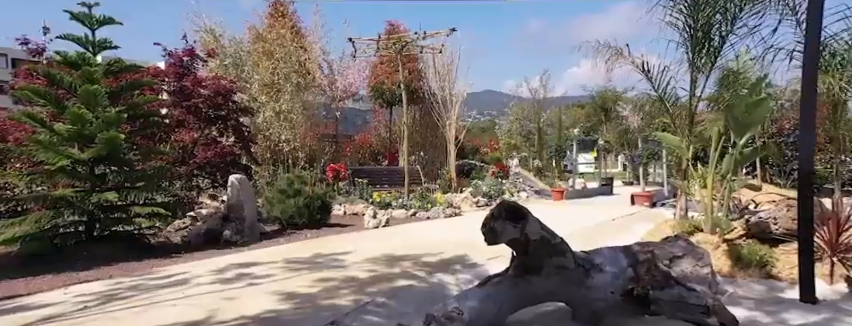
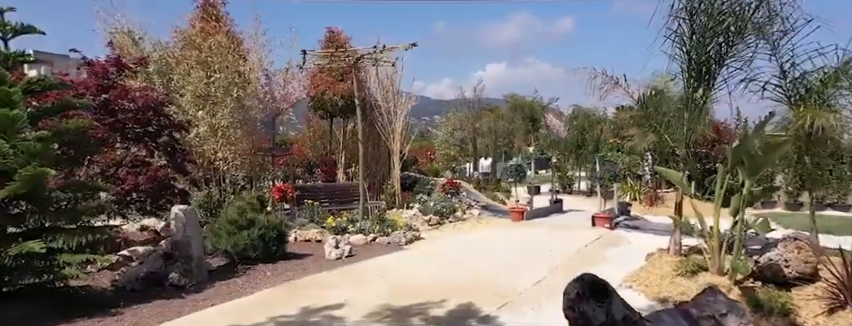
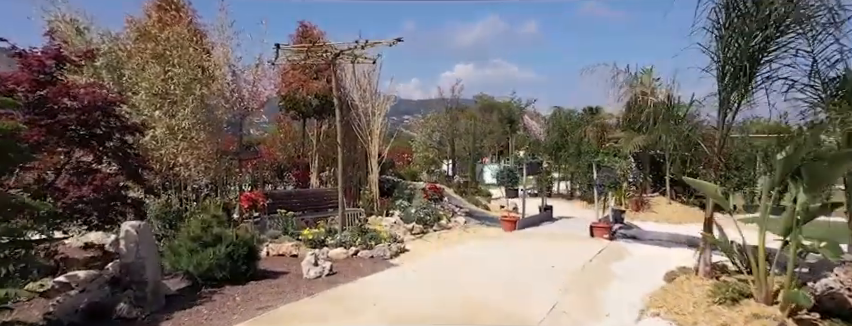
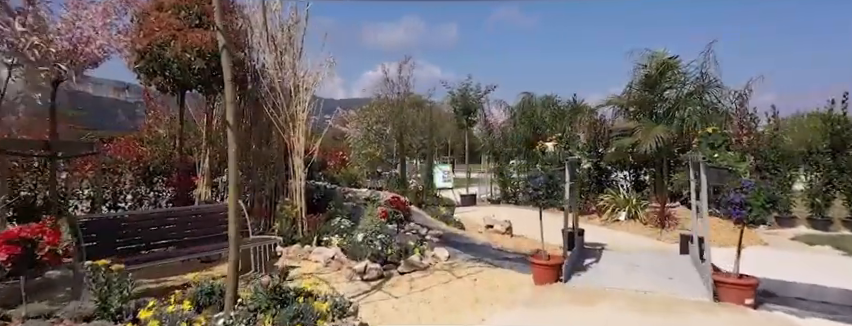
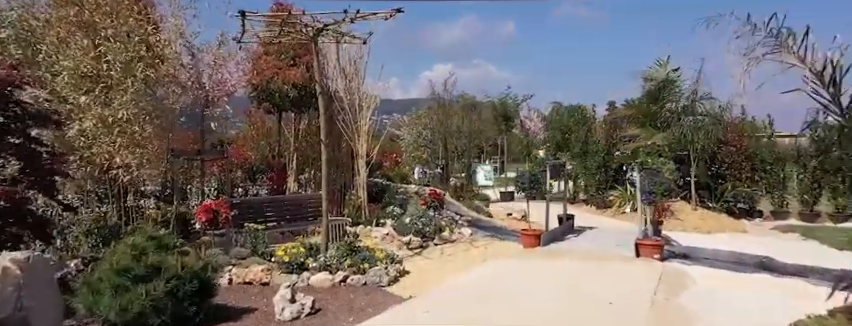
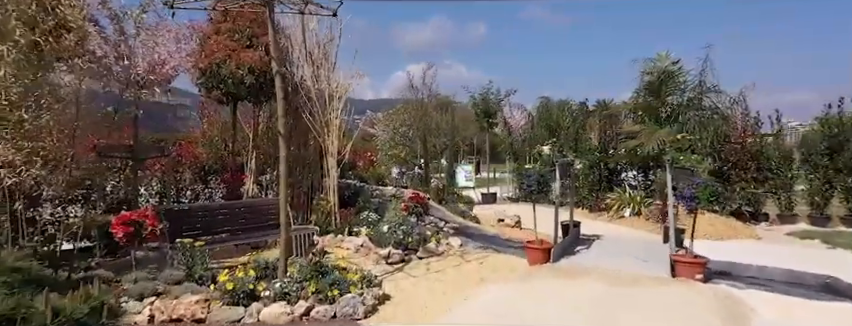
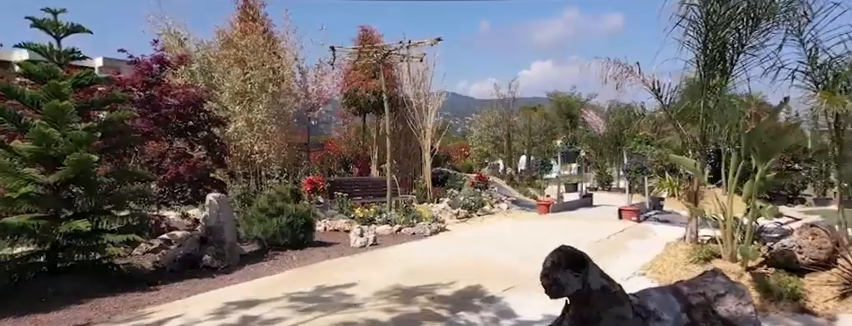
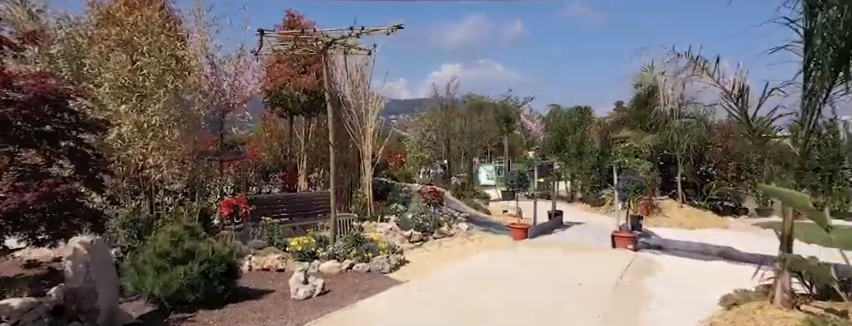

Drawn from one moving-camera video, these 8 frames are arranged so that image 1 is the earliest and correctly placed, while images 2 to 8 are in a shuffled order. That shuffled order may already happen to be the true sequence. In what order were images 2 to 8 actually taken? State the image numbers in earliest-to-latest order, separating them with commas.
7, 2, 3, 8, 5, 6, 4
